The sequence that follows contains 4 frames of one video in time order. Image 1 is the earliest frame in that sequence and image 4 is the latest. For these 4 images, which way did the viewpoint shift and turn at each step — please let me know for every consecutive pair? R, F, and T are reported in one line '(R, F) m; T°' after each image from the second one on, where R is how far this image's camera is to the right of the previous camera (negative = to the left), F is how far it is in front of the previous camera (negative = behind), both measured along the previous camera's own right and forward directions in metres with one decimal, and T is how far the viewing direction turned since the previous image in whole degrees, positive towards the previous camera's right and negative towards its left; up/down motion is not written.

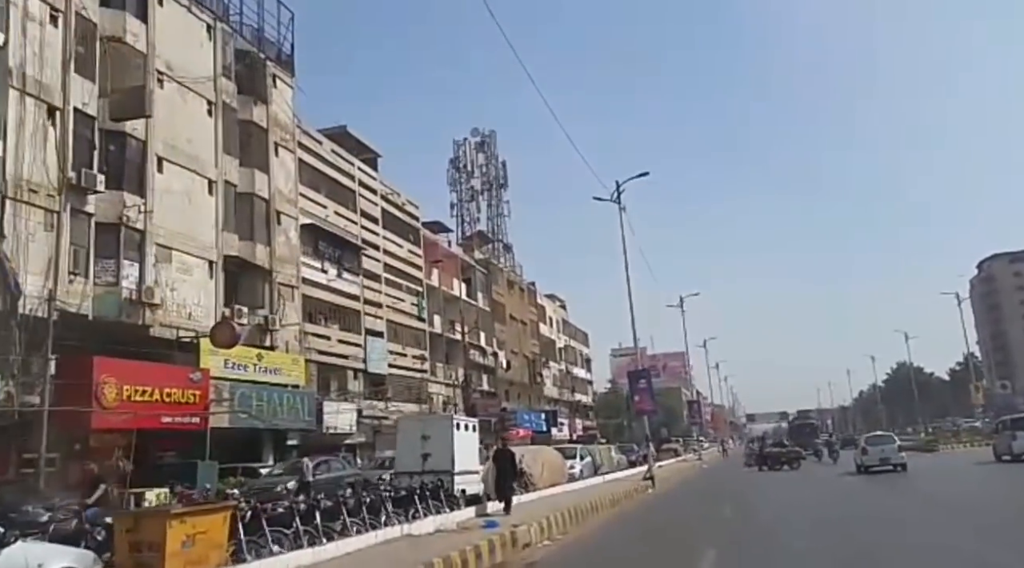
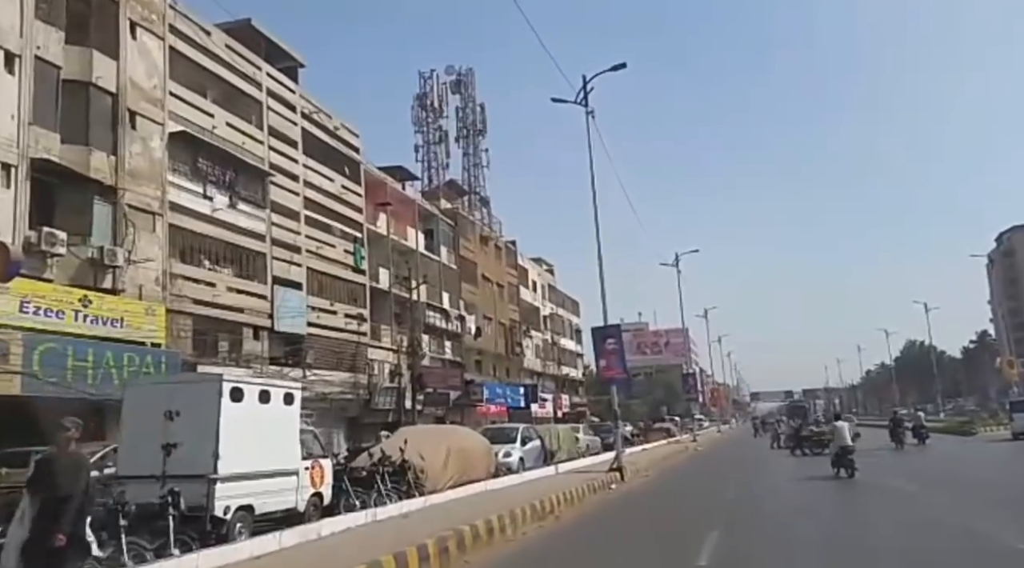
(+2.3, +8.2) m; 0°
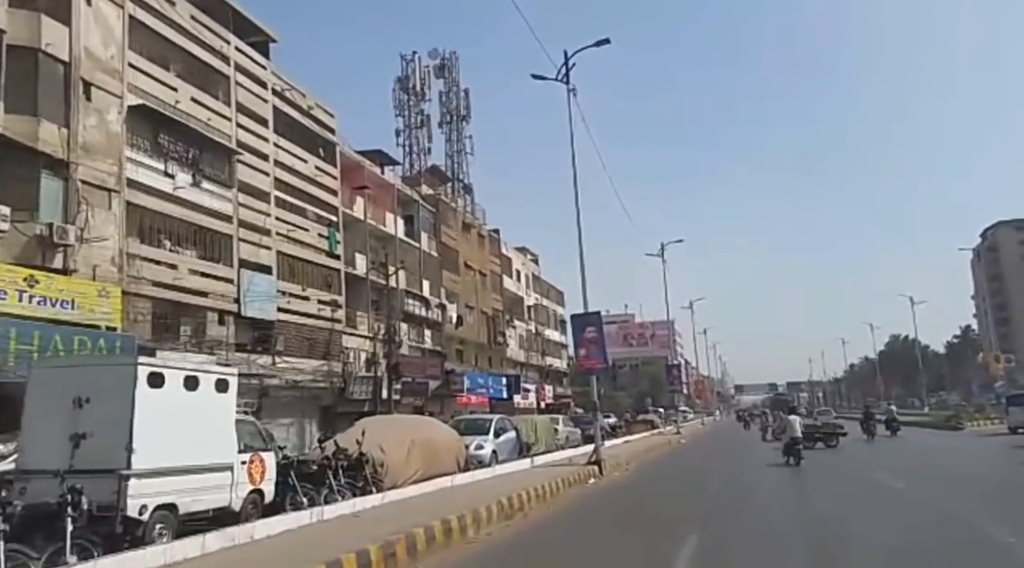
(+0.3, +1.2) m; +1°
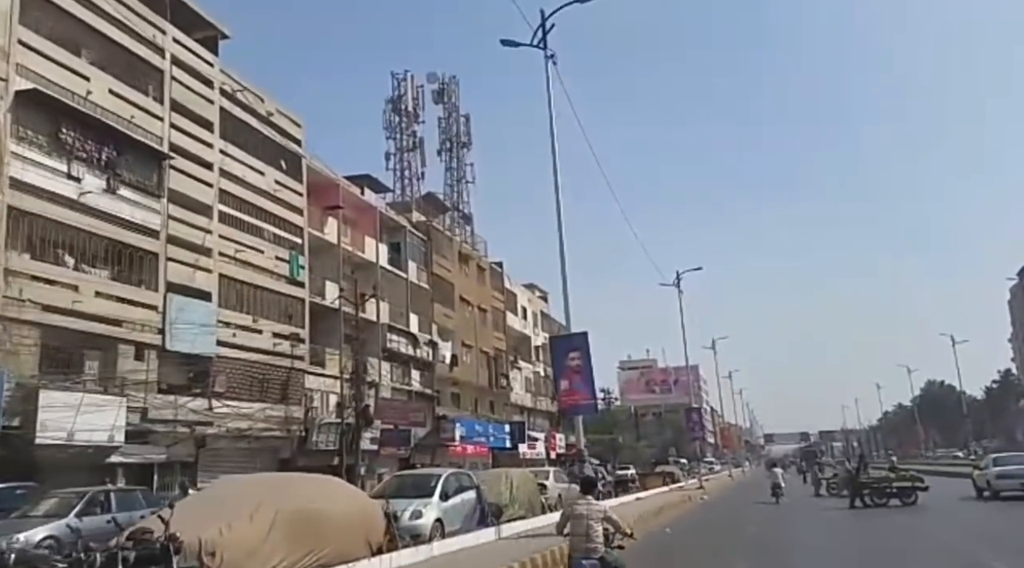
(+1.3, +5.1) m; -2°
